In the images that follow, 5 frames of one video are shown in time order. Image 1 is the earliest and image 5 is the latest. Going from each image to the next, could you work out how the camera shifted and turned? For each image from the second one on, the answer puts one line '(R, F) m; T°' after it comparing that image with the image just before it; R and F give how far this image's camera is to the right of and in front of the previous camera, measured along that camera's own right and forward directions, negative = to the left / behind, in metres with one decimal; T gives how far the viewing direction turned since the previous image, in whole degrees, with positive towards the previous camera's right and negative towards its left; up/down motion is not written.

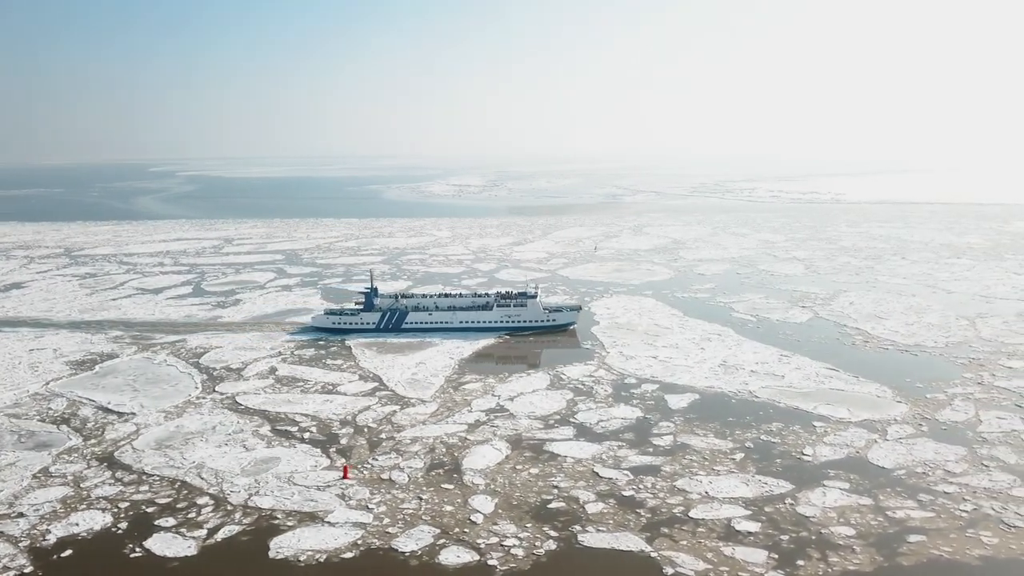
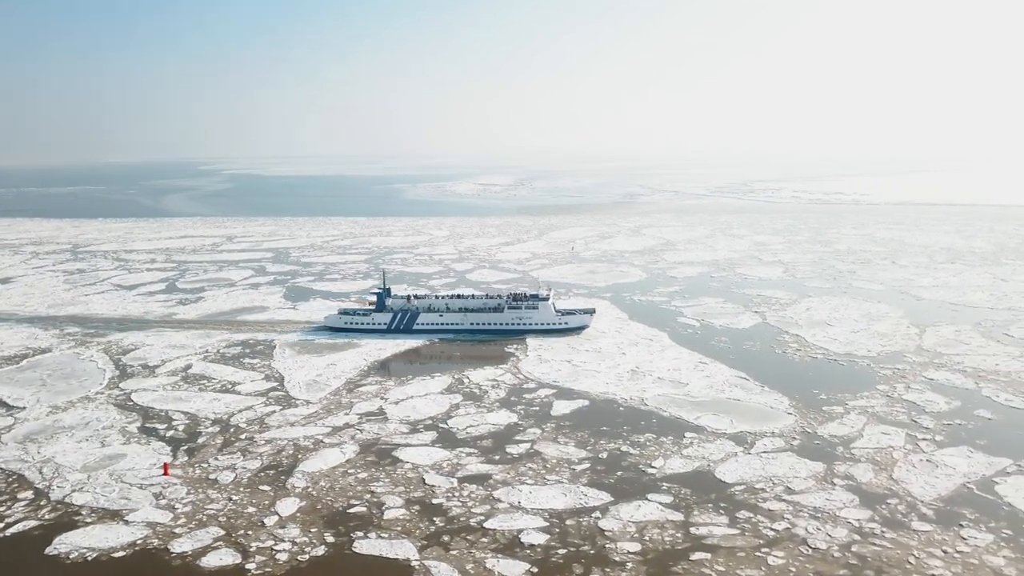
(+3.6, +0.1) m; -3°
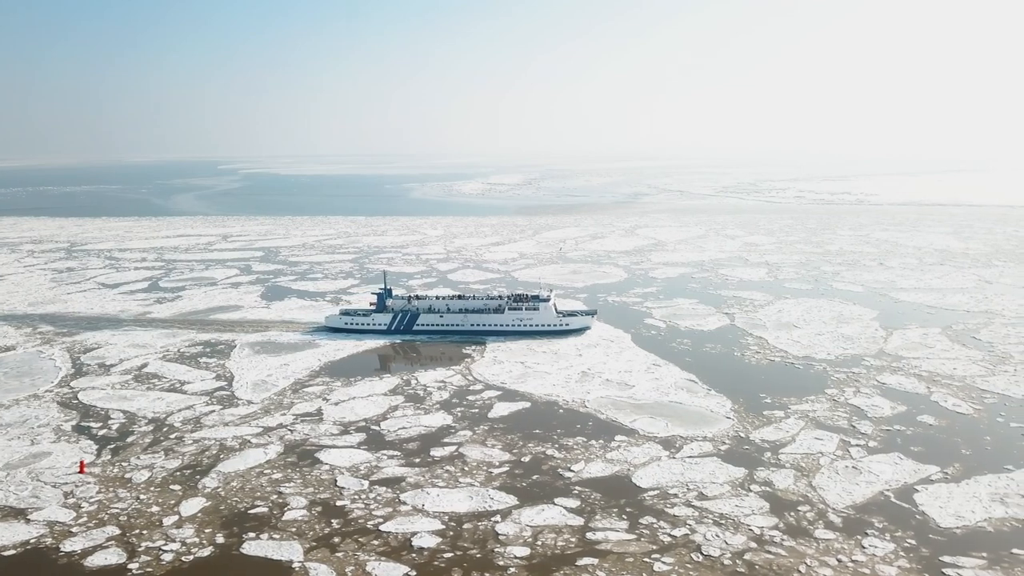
(+1.7, 0.0) m; -1°
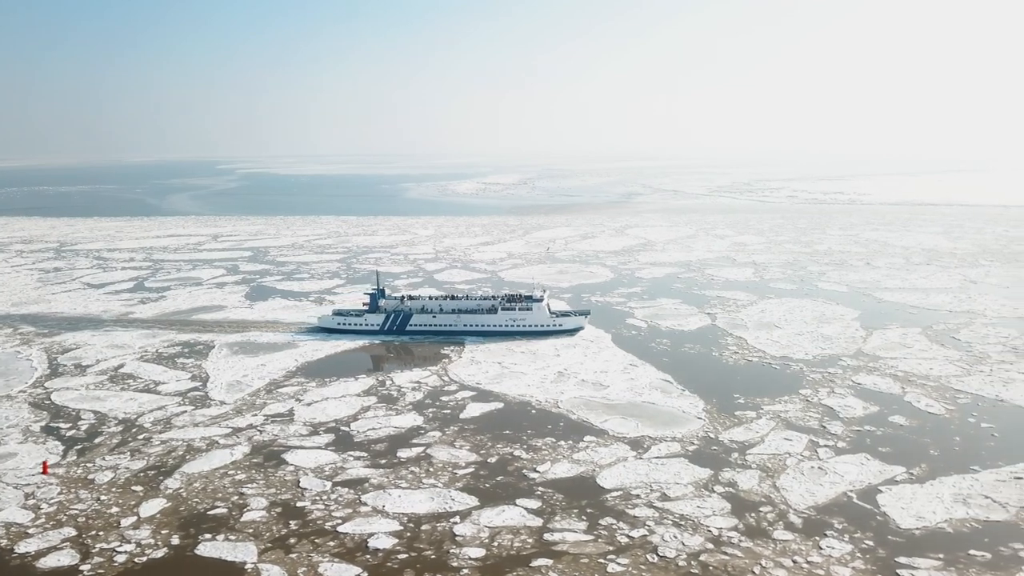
(+0.6, 0.0) m; 0°
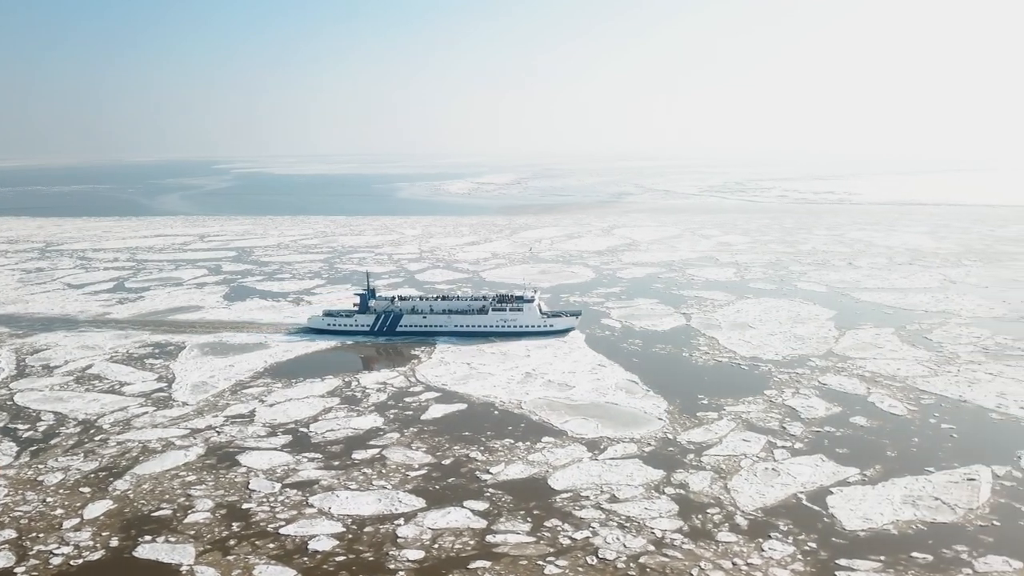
(+0.8, 0.0) m; 0°
